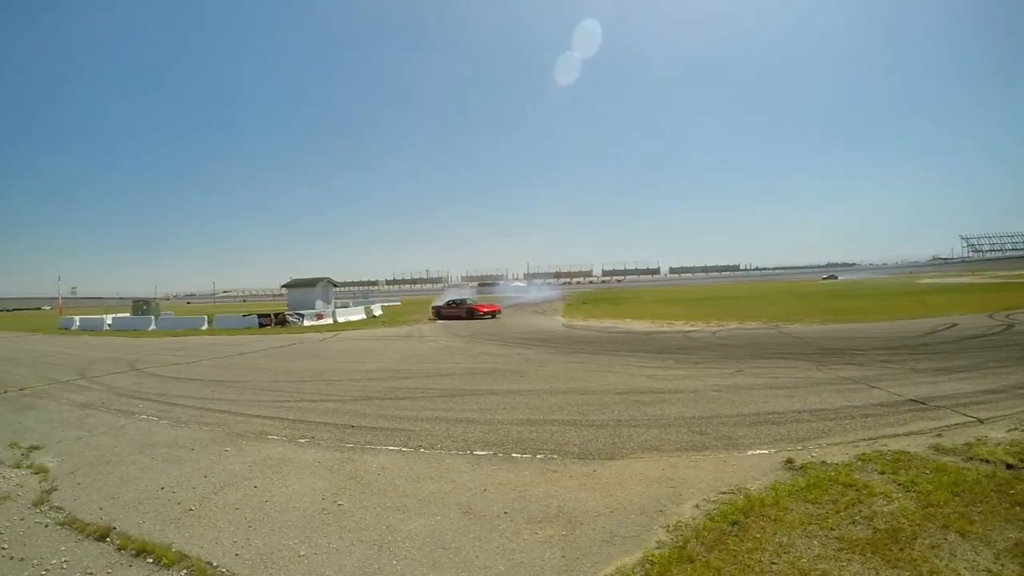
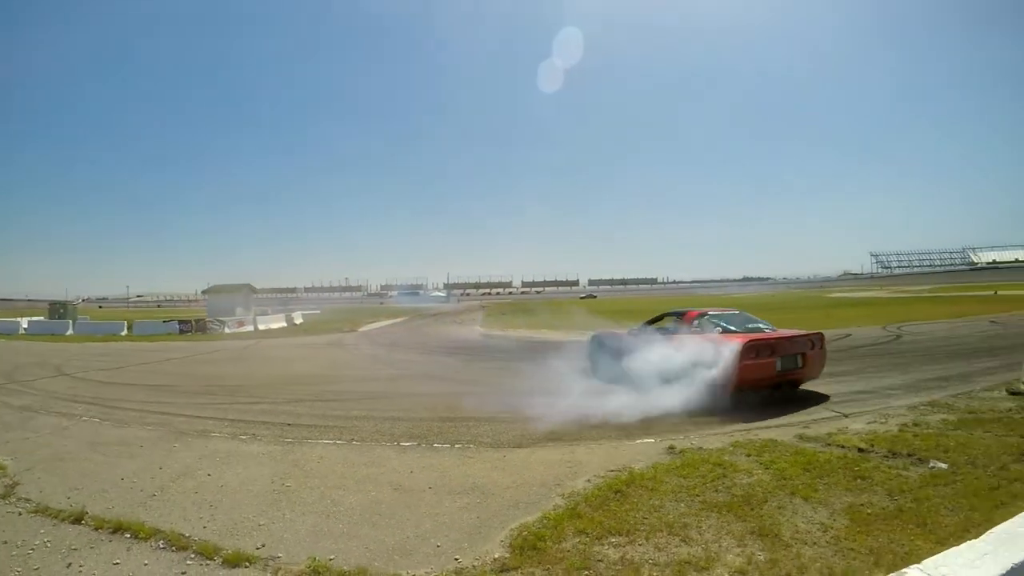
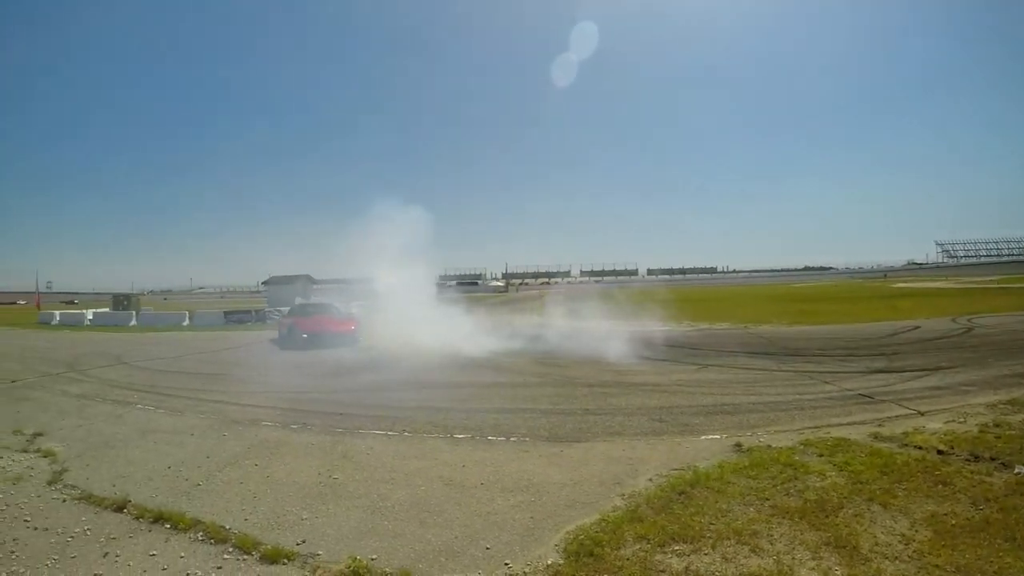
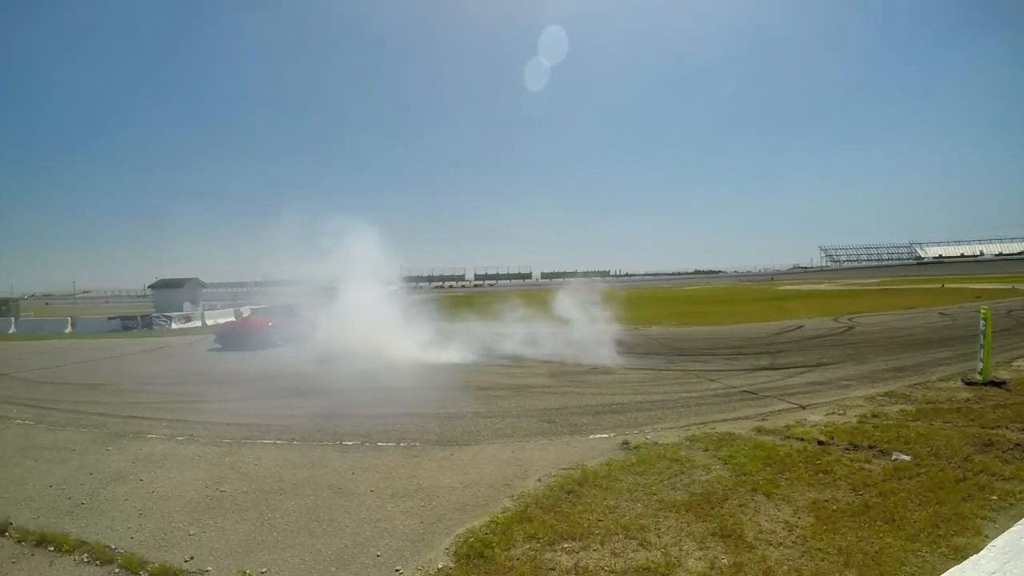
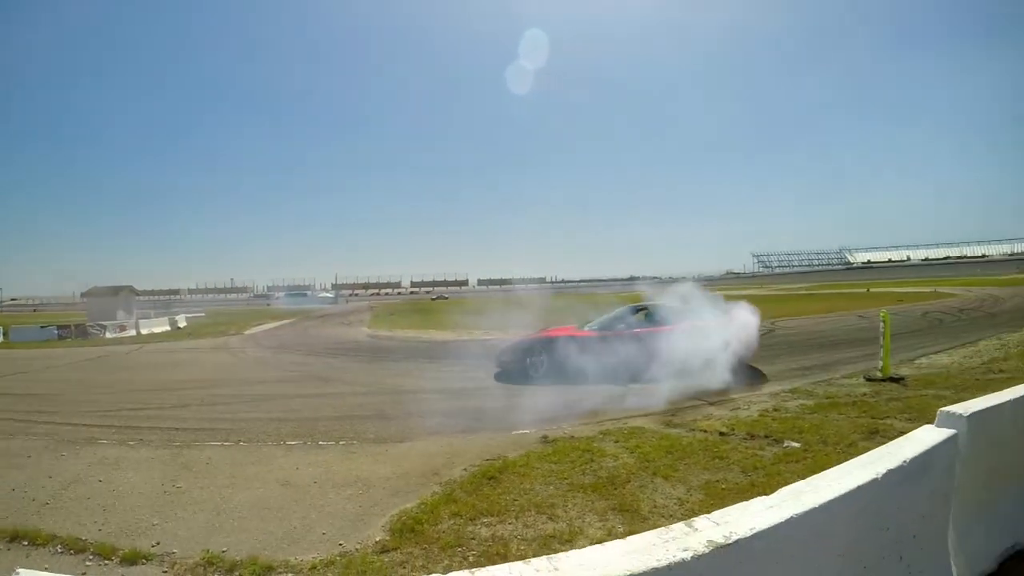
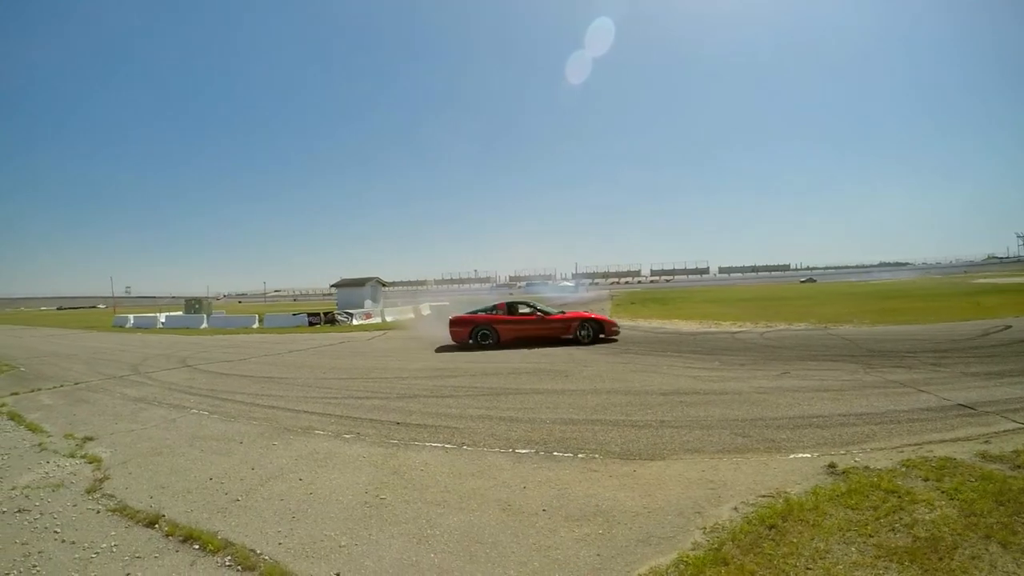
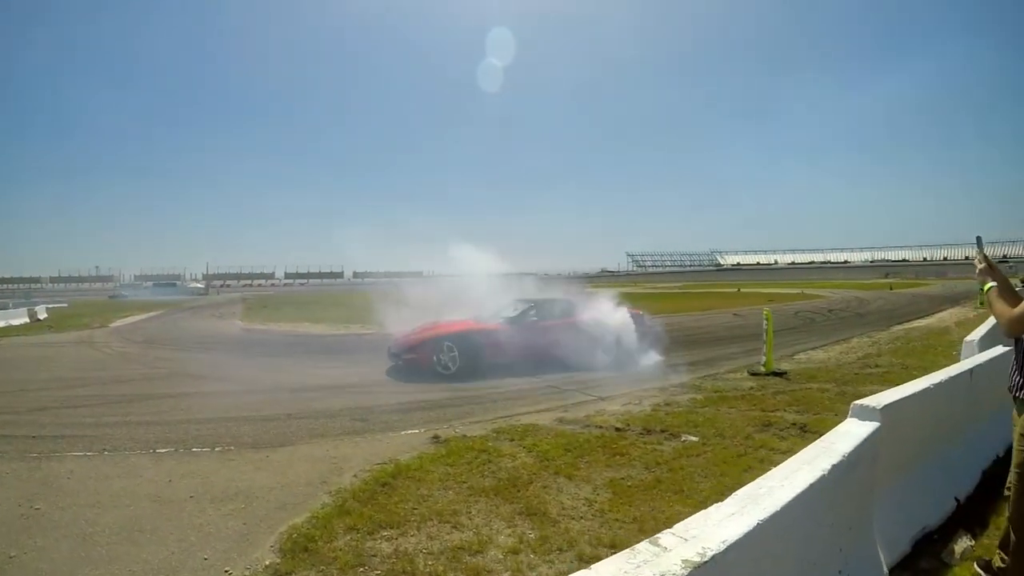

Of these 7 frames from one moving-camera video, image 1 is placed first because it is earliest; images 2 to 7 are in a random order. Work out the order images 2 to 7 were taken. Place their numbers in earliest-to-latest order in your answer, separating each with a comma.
6, 2, 5, 7, 4, 3
